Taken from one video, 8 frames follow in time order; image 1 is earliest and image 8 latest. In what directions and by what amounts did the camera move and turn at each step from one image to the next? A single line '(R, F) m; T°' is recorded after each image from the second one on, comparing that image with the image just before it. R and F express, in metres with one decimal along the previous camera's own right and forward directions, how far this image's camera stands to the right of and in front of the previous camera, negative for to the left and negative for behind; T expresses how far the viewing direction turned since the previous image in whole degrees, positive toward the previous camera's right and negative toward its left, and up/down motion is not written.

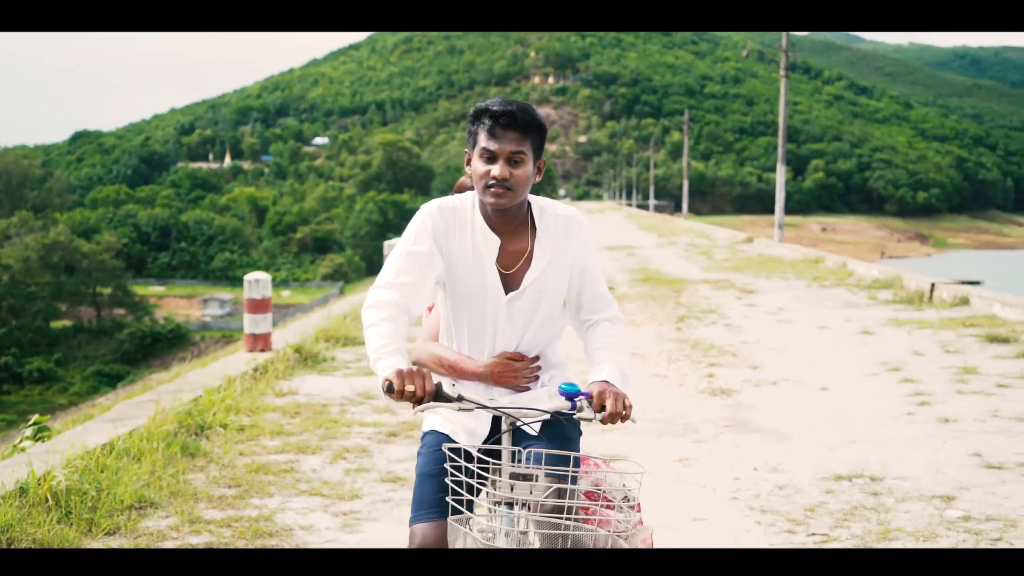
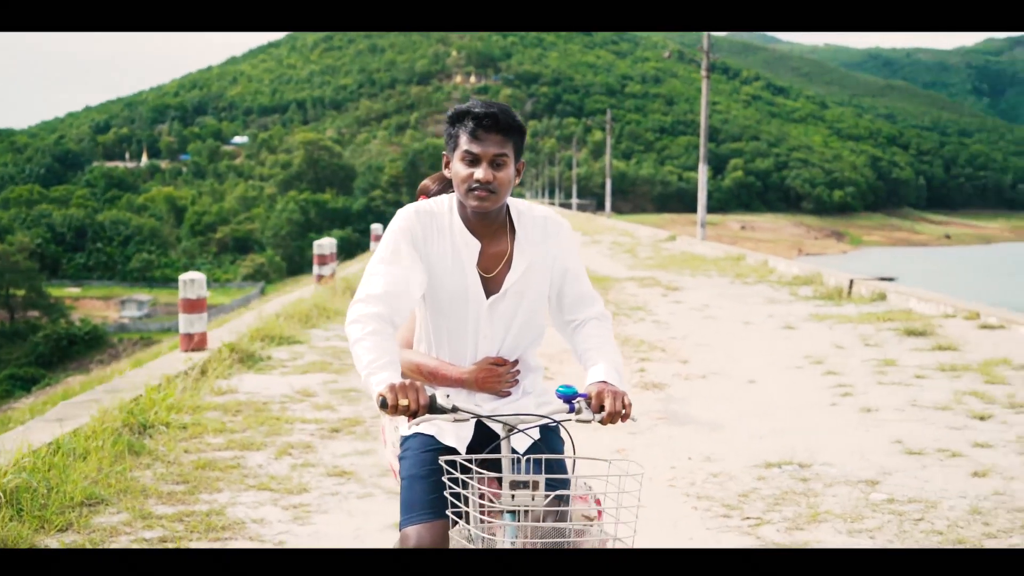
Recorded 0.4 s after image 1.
(-0.1, -0.2) m; +3°
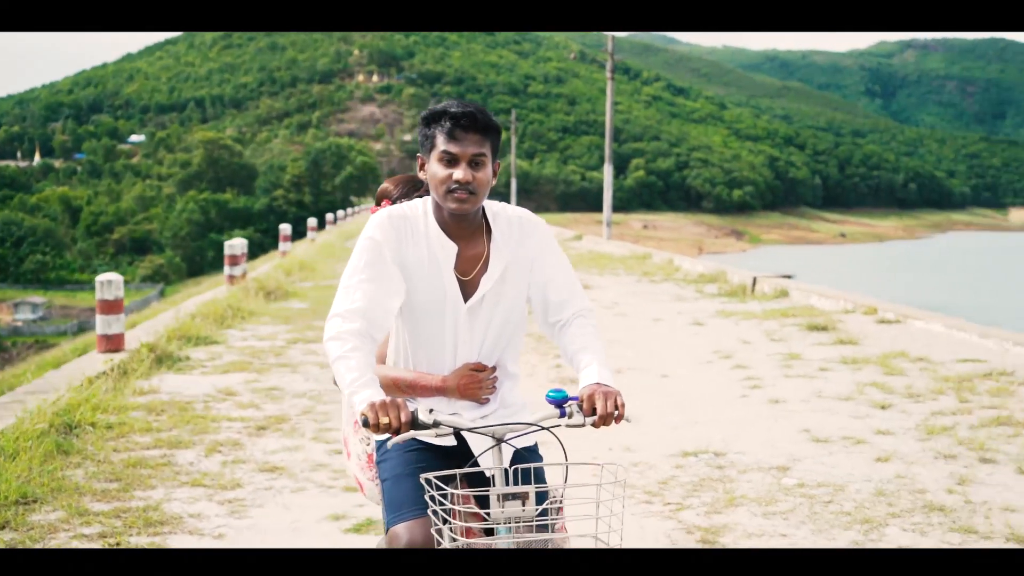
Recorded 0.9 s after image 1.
(-0.1, -0.2) m; +4°
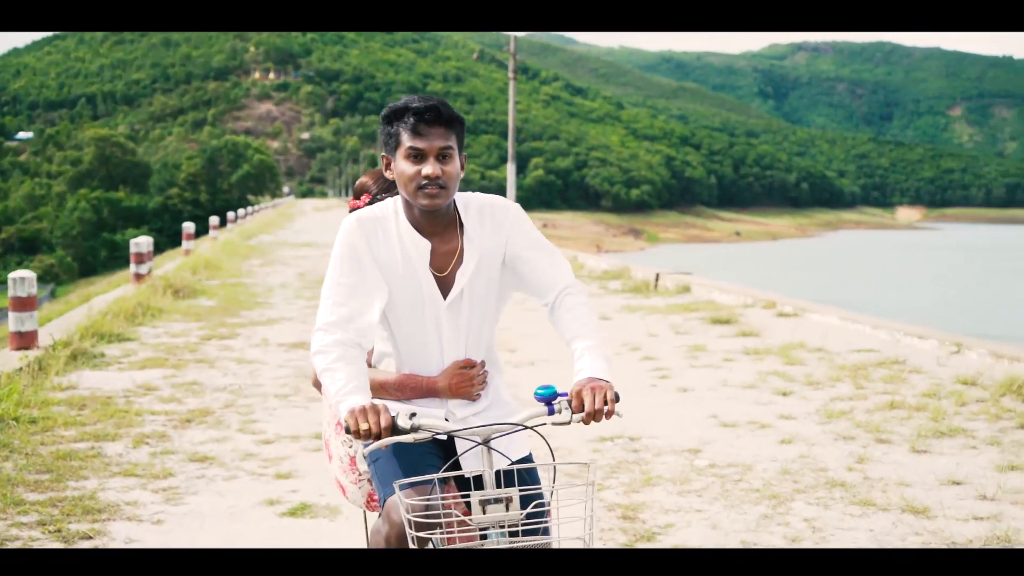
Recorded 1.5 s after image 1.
(-0.1, -0.2) m; +5°
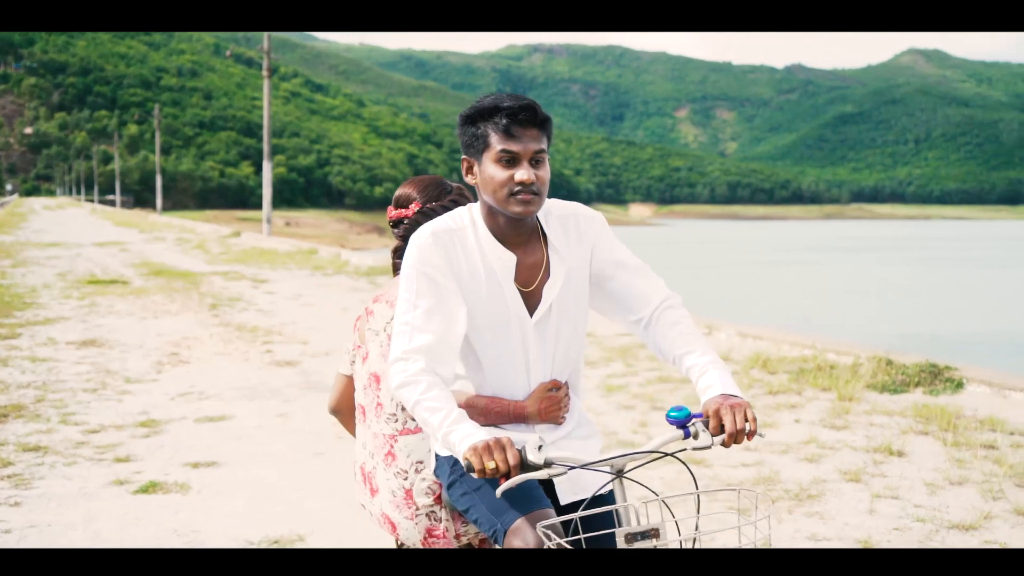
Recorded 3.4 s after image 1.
(-0.4, -0.6) m; +12°
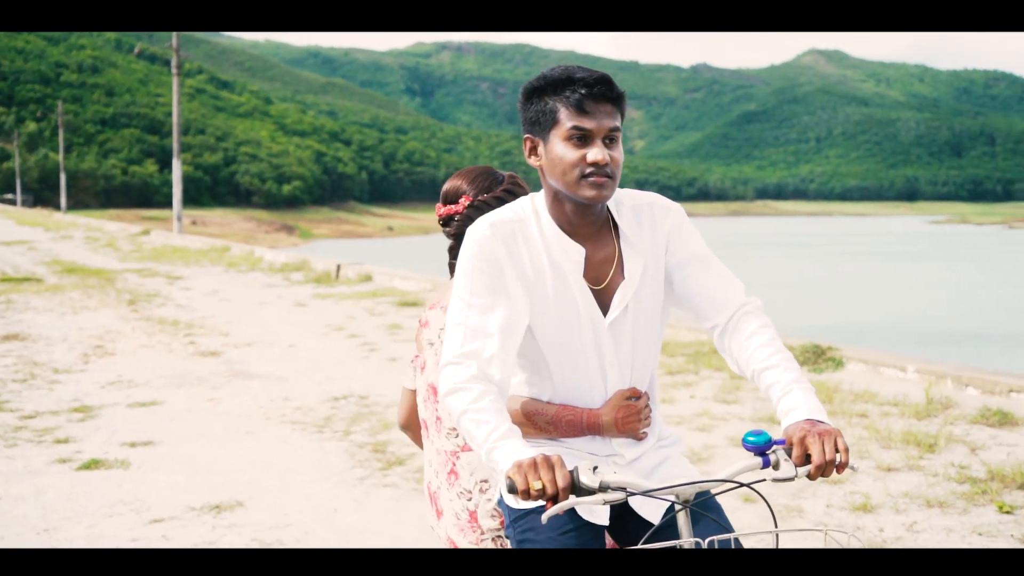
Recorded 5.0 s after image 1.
(0.0, -0.5) m; +4°
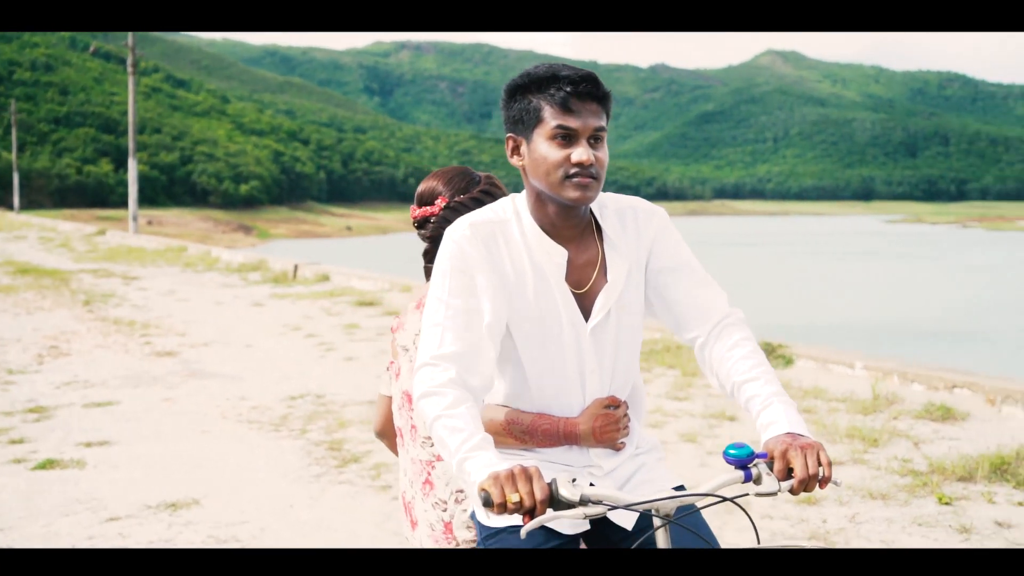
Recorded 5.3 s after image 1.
(0.0, -0.1) m; +2°
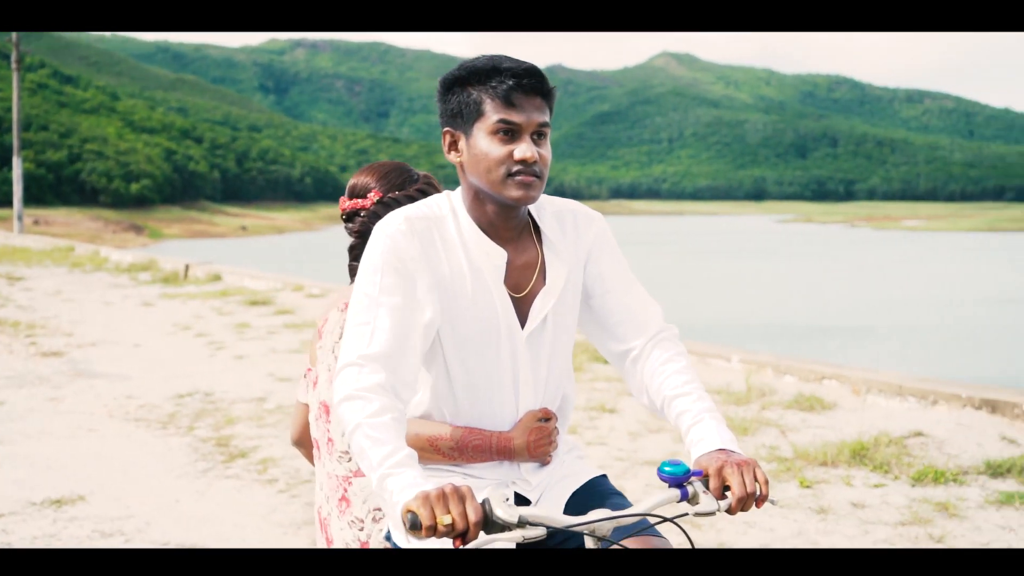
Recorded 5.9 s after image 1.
(+0.1, -0.2) m; +5°
